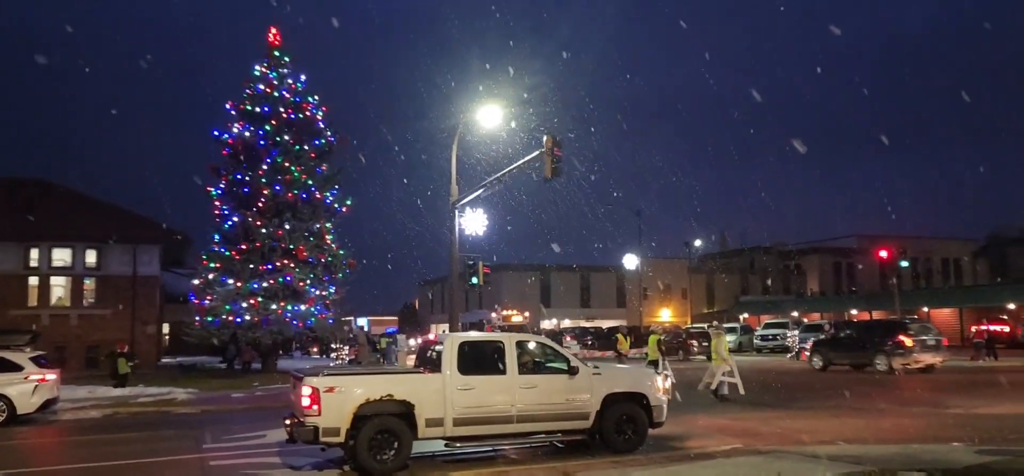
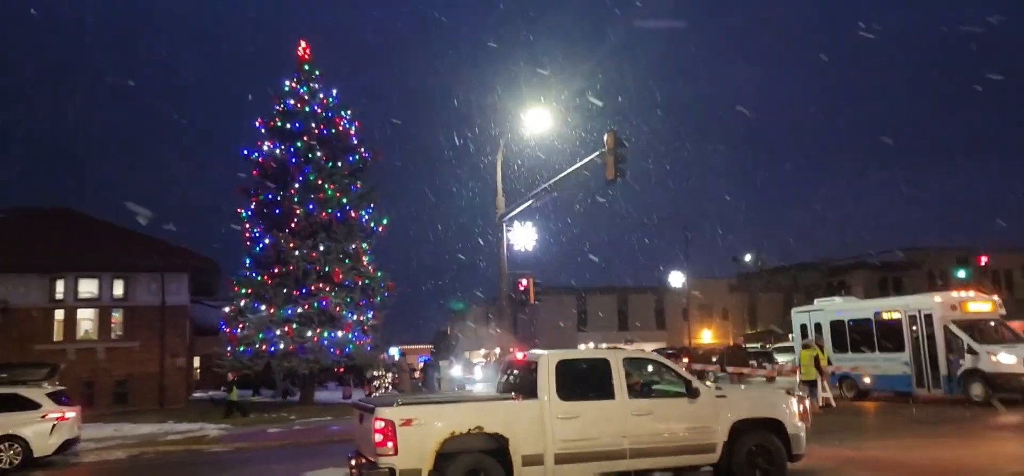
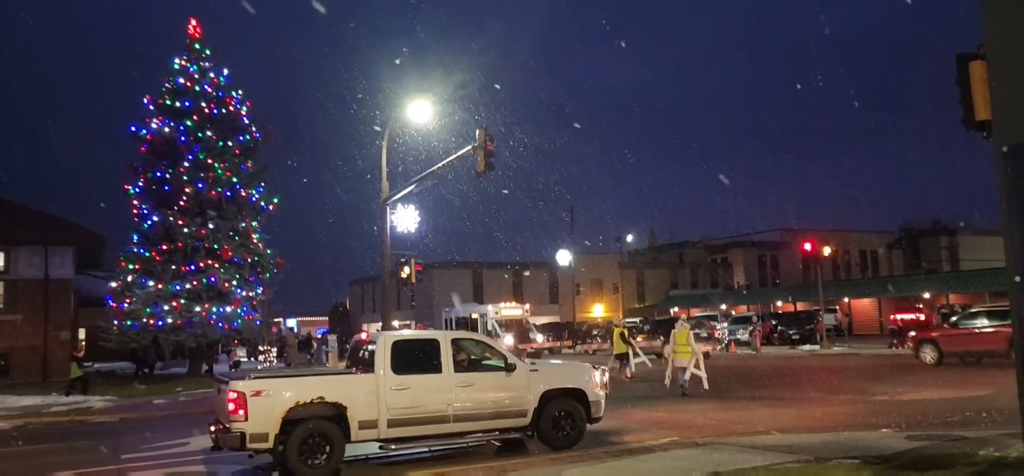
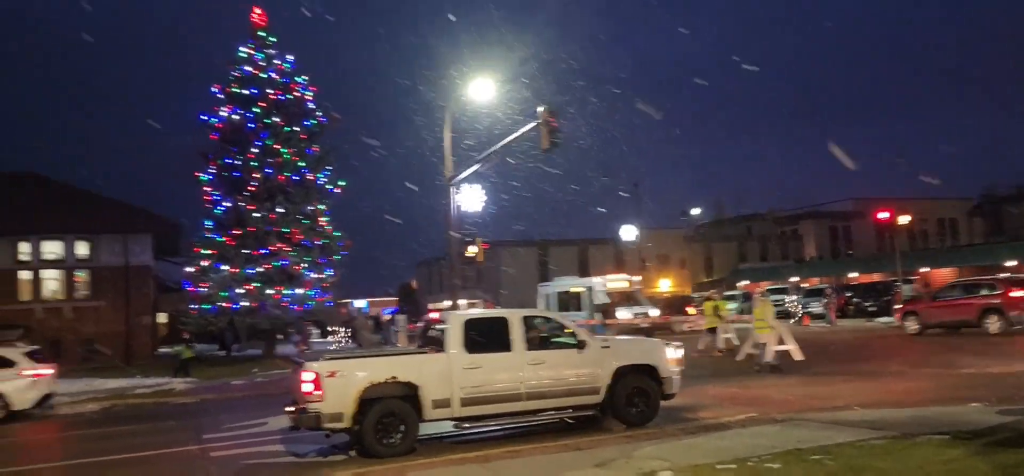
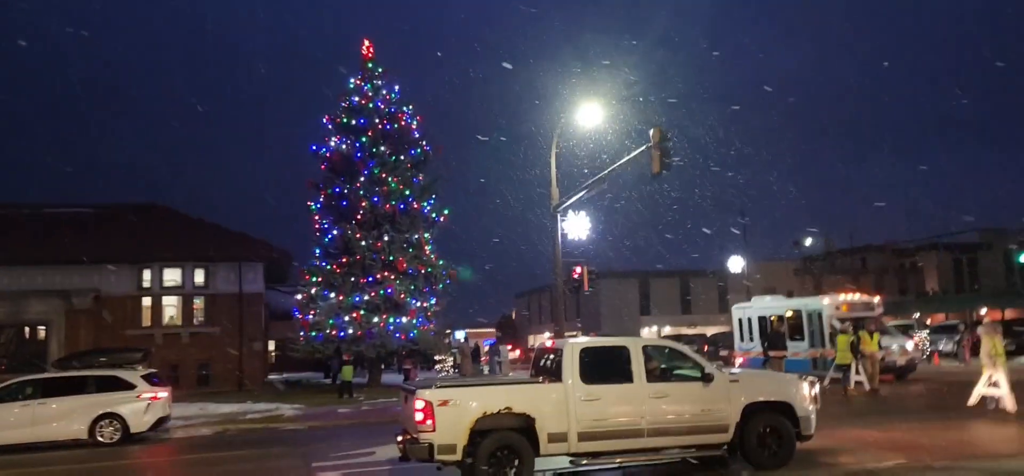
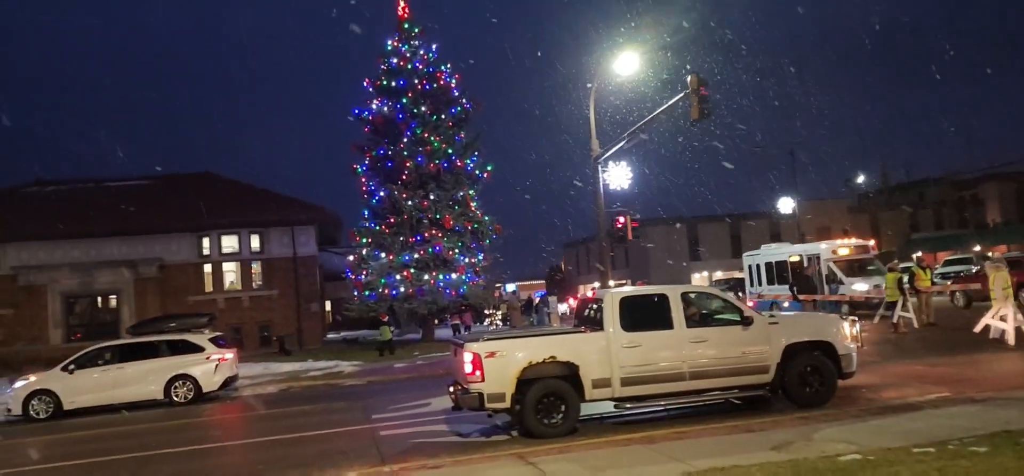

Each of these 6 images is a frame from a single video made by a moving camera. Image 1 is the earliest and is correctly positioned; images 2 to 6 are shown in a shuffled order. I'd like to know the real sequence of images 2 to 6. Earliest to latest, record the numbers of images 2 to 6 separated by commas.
3, 4, 6, 5, 2
